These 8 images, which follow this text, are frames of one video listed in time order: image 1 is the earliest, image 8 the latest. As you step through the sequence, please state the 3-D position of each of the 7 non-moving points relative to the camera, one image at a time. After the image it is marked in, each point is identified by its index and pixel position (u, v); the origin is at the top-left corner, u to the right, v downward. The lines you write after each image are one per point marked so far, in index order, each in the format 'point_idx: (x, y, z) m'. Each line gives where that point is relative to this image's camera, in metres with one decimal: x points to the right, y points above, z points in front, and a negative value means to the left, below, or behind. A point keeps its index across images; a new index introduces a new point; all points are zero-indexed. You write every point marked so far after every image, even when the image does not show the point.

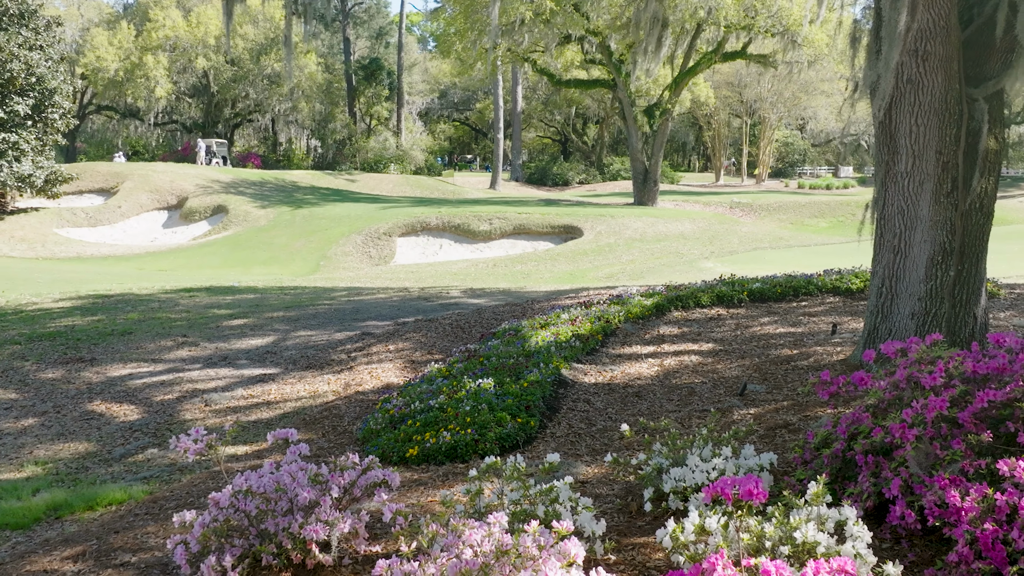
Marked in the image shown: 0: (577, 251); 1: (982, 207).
0: (+1.1, +0.6, +18.2) m
1: (+2.4, +0.4, +5.7) m
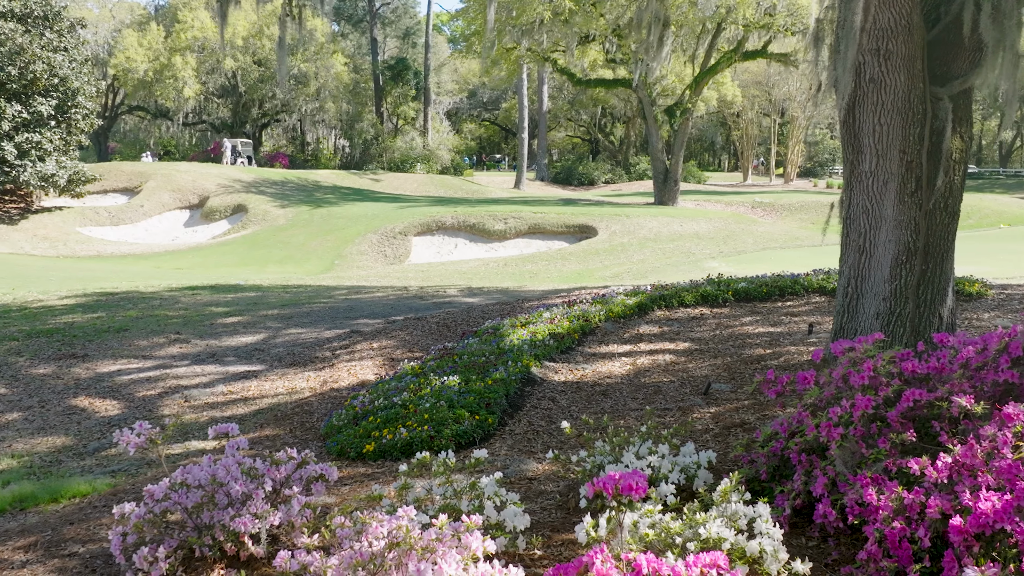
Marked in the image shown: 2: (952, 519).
0: (+1.3, +0.6, +18.2) m
1: (+2.3, +0.4, +5.7) m
2: (+1.2, -0.6, +2.9) m
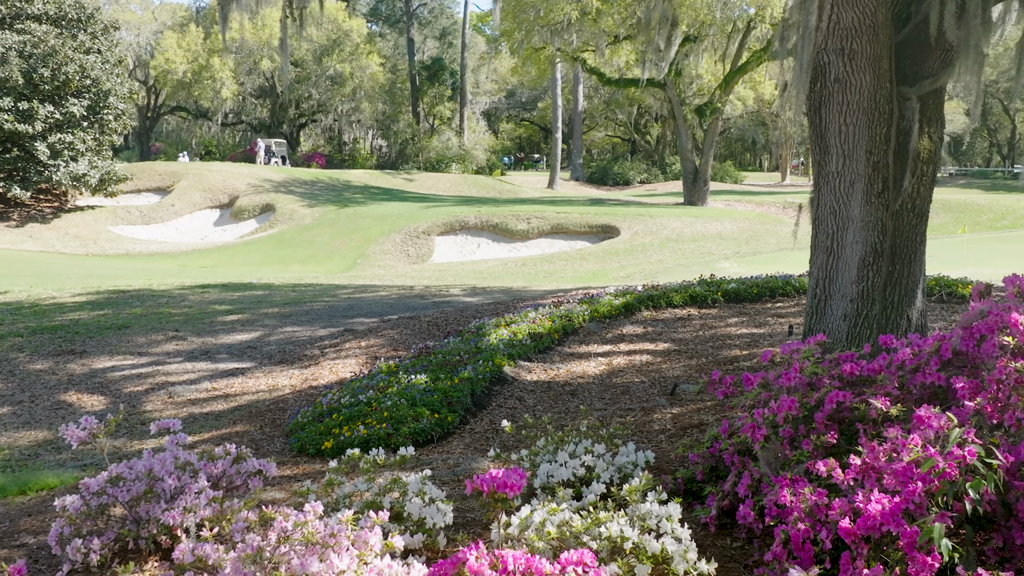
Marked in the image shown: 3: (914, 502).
0: (+1.6, +0.6, +18.2) m
1: (+2.1, +0.4, +5.7) m
2: (+0.9, -0.6, +2.9) m
3: (+1.0, -0.6, +2.8) m
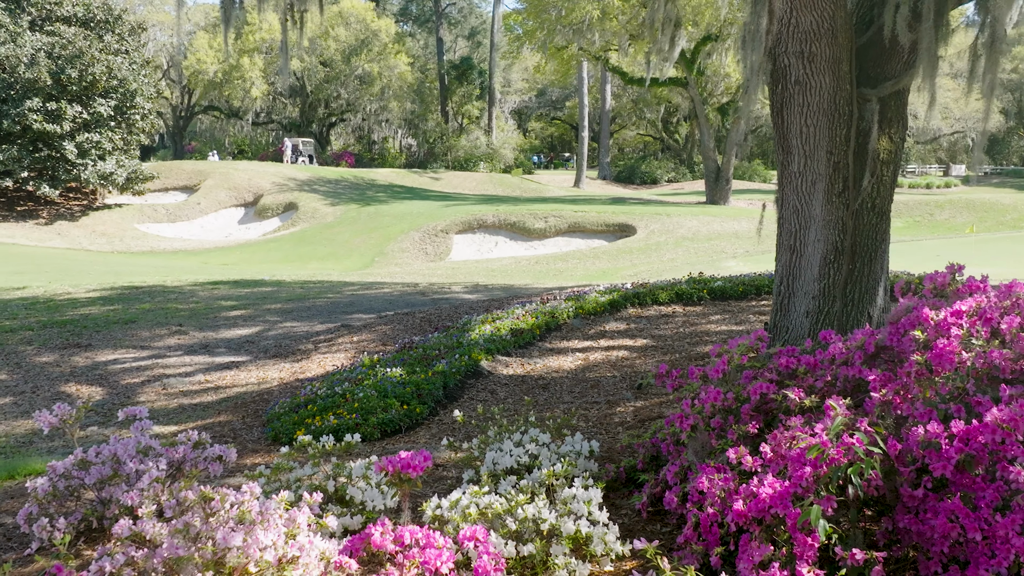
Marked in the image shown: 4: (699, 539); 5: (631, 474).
0: (+1.9, +0.6, +18.3) m
1: (+1.9, +0.4, +5.8) m
2: (+0.6, -0.6, +3.0) m
3: (+0.8, -0.5, +2.9) m
4: (+0.6, -0.8, +3.3) m
5: (+0.5, -0.7, +4.2) m
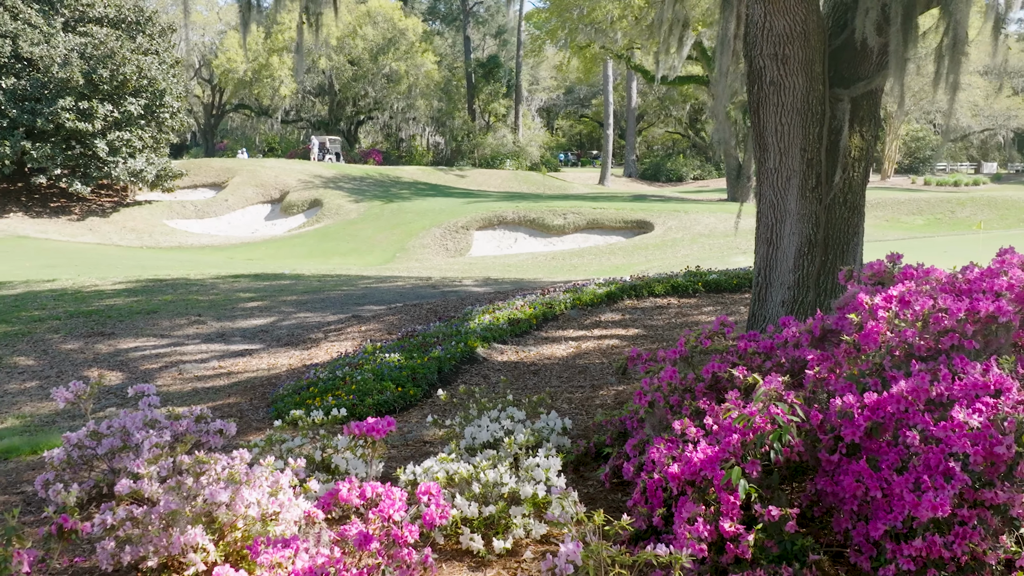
0: (+2.2, +0.7, +18.6) m
1: (+1.9, +0.5, +6.1) m
2: (+0.5, -0.6, +3.3) m
3: (+0.7, -0.5, +3.2) m
4: (+0.5, -0.7, +3.6) m
5: (+0.4, -0.7, +4.5) m
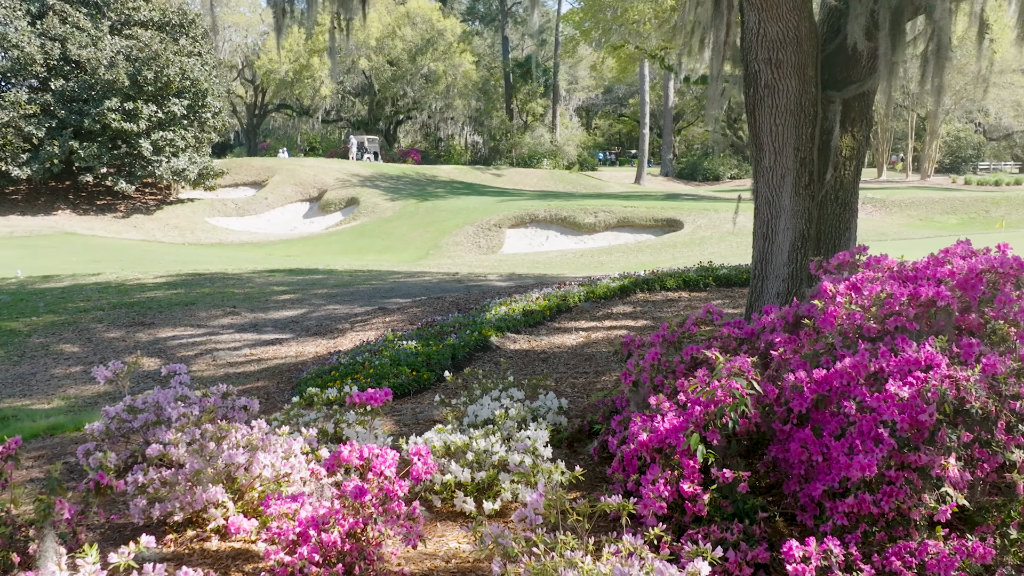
0: (+2.7, +0.8, +18.9) m
1: (+1.9, +0.5, +6.4) m
2: (+0.4, -0.5, +3.7) m
3: (+0.6, -0.4, +3.6) m
4: (+0.4, -0.7, +4.0) m
5: (+0.4, -0.6, +4.9) m
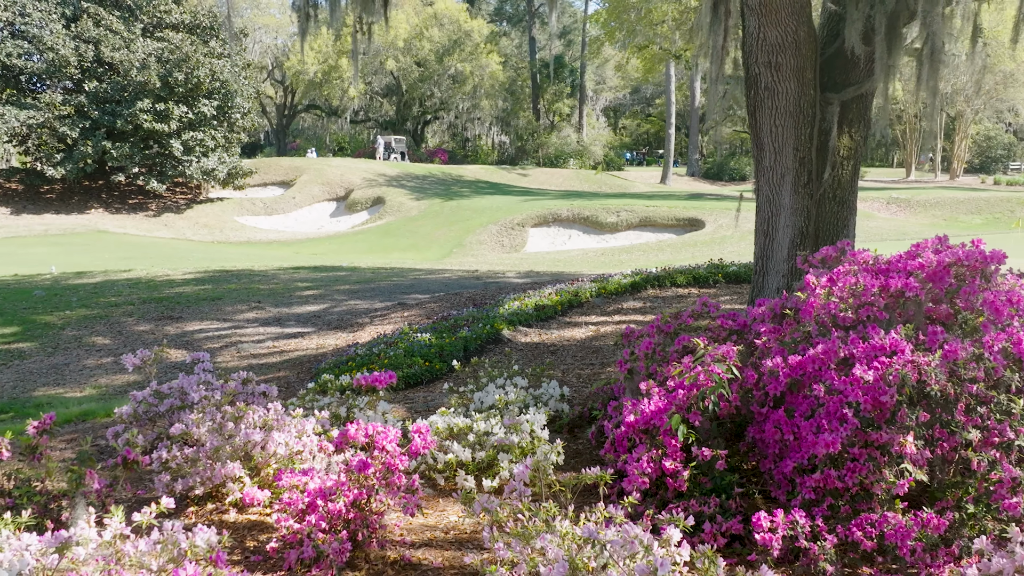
0: (+3.1, +0.8, +19.0) m
1: (+2.0, +0.6, +6.6) m
2: (+0.4, -0.5, +3.9) m
3: (+0.6, -0.4, +3.8) m
4: (+0.4, -0.6, +4.2) m
5: (+0.4, -0.6, +5.1) m
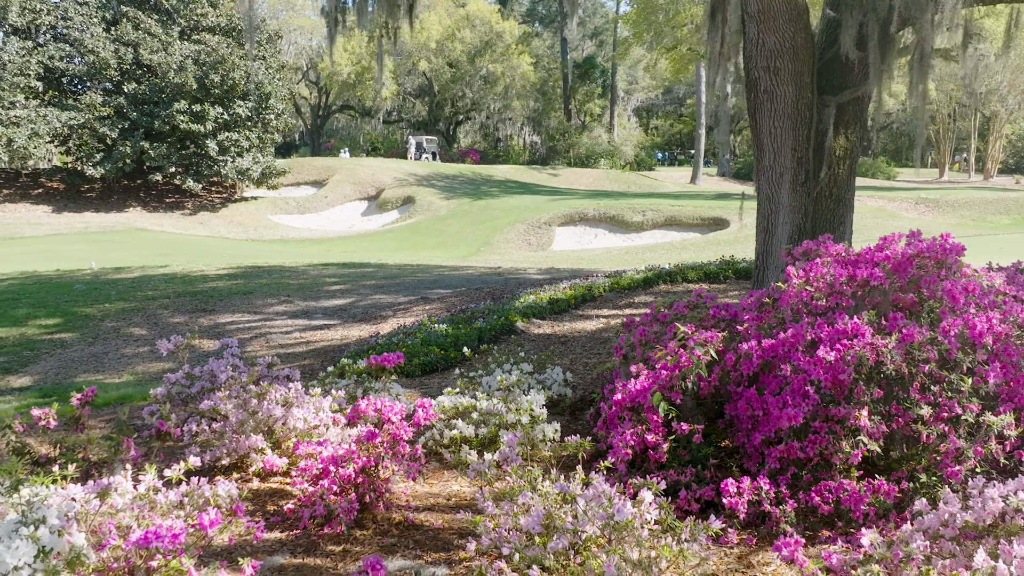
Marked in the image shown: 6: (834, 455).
0: (+3.6, +0.8, +19.3) m
1: (+2.1, +0.6, +6.9) m
2: (+0.4, -0.4, +4.3) m
3: (+0.6, -0.4, +4.2) m
4: (+0.4, -0.6, +4.6) m
5: (+0.4, -0.6, +5.5) m
6: (+1.1, -0.6, +3.6) m
